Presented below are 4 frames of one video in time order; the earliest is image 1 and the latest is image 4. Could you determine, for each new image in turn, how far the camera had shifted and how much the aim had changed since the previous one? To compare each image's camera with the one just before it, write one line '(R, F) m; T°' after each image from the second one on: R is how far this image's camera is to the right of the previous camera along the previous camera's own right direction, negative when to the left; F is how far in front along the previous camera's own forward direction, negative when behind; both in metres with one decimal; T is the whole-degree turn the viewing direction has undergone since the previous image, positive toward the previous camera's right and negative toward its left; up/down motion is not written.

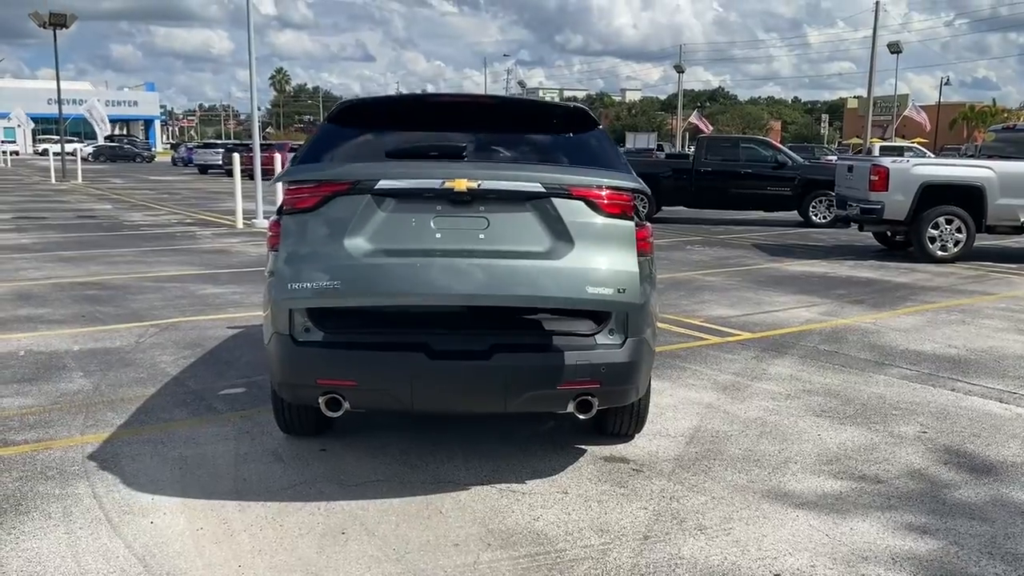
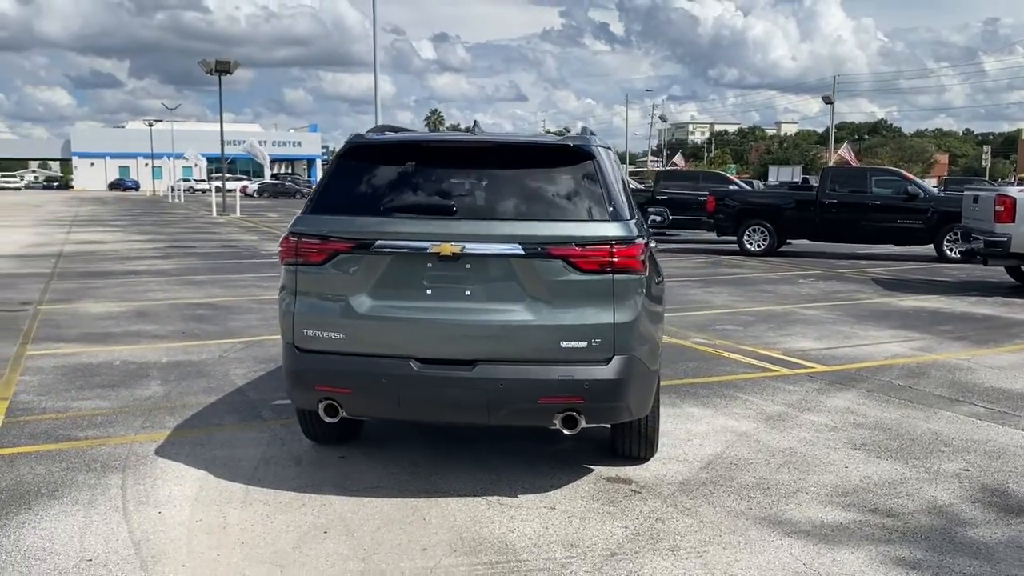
(+0.8, 0.0) m; -9°
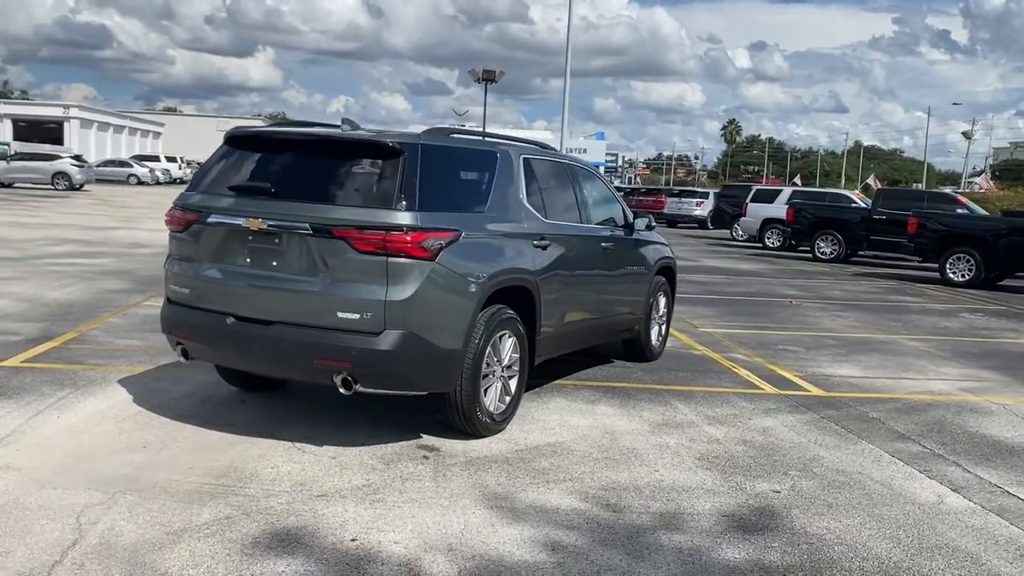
(+2.7, -0.1) m; -18°
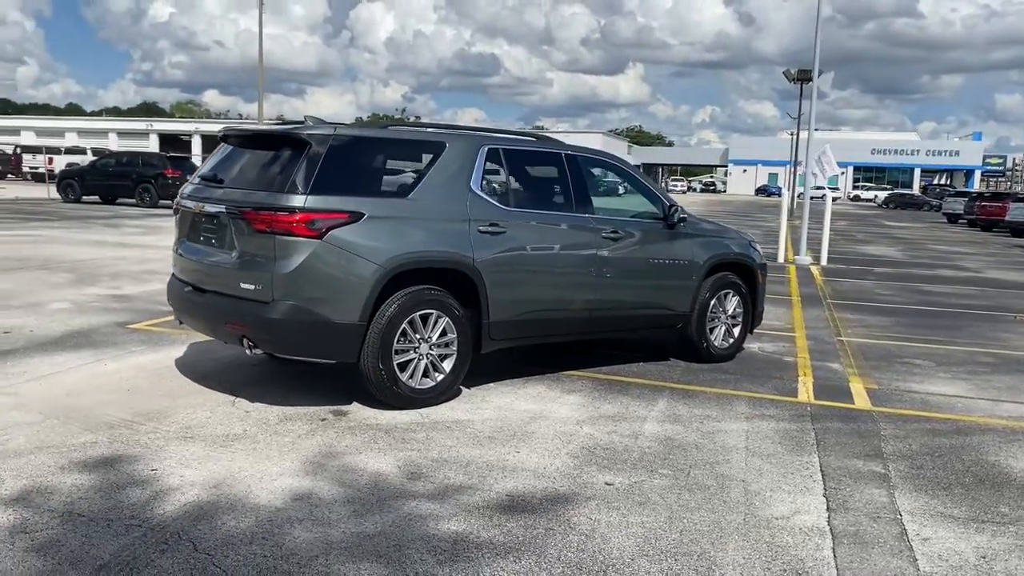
(+2.8, +0.4) m; -23°
